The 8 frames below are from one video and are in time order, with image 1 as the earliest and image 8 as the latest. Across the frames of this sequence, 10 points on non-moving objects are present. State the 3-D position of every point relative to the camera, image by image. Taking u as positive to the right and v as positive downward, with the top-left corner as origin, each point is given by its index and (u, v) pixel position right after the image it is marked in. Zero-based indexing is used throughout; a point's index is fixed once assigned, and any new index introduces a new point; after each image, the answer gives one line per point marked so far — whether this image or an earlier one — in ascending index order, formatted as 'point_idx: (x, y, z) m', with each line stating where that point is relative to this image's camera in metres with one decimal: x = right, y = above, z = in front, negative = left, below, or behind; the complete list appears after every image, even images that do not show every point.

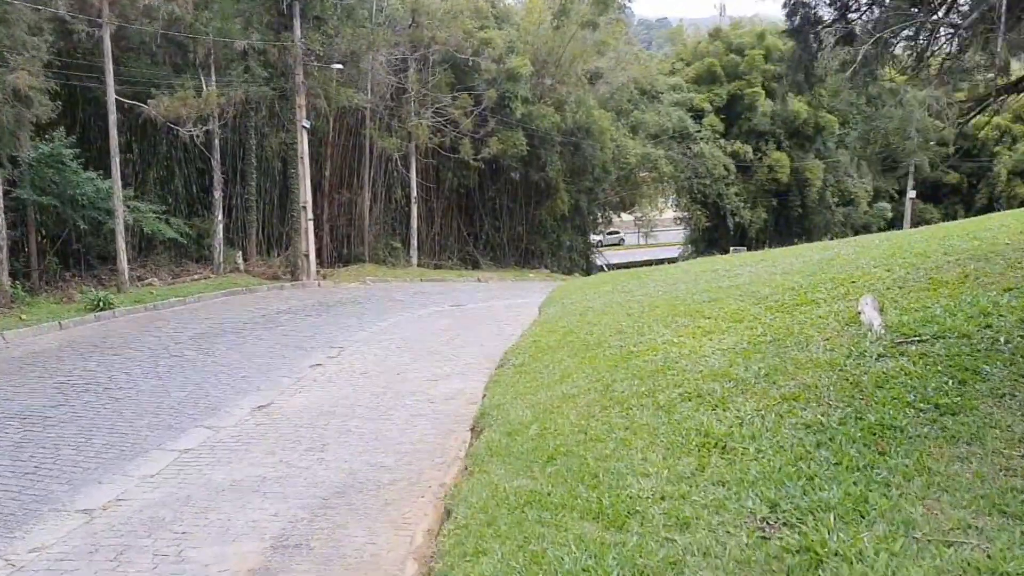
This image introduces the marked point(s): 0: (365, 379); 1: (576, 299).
0: (-1.5, -0.9, +8.0) m
1: (+0.7, -0.1, +8.7) m
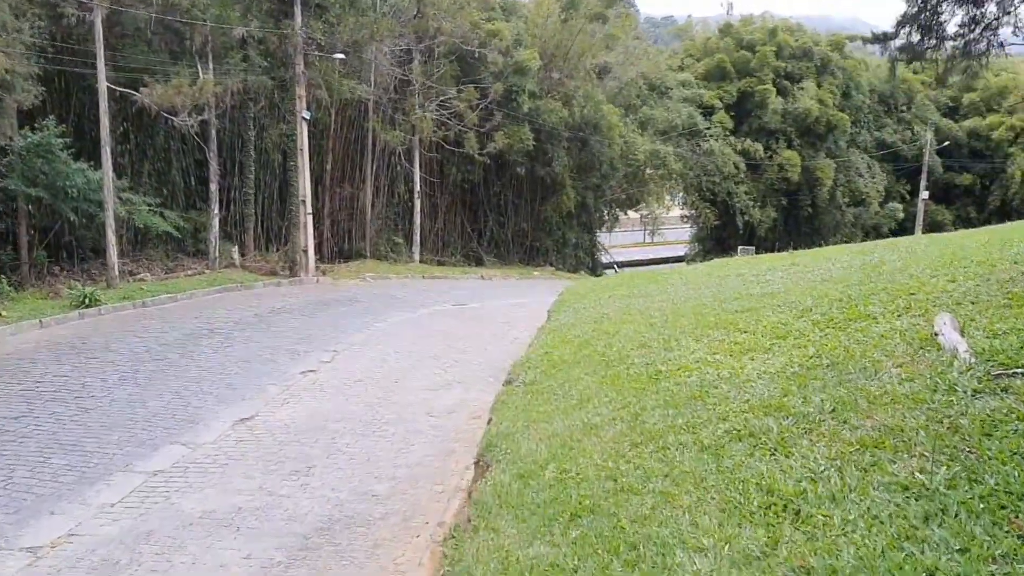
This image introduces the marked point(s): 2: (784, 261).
0: (-1.4, -0.9, +7.4) m
1: (+0.7, -0.2, +8.1) m
2: (+2.9, +0.3, +8.7) m
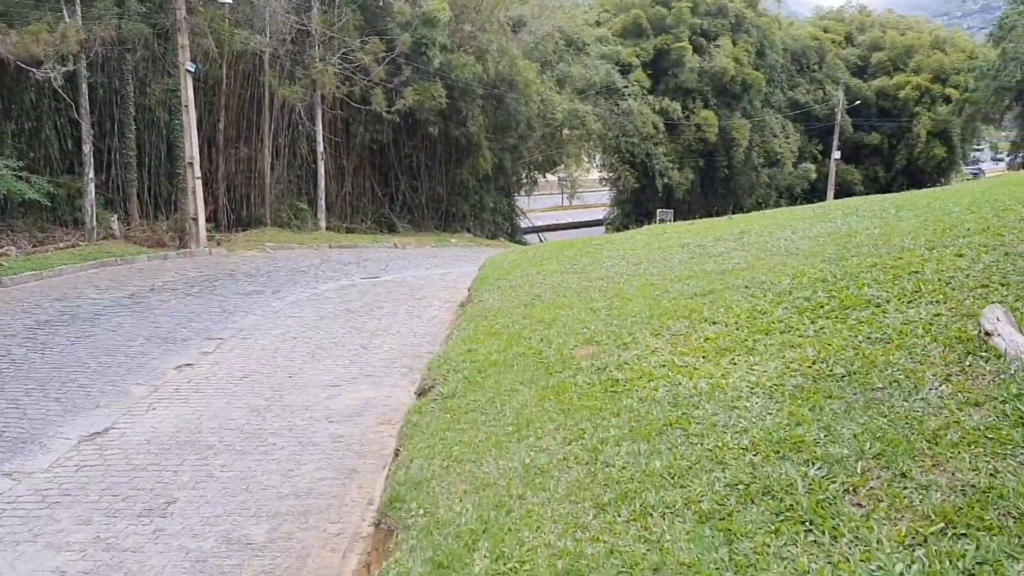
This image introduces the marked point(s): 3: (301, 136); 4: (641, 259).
0: (-2.1, -0.8, +6.2) m
1: (0.0, +0.1, +7.1) m
2: (+2.0, +0.6, +7.9) m
3: (-4.5, +3.4, +18.4) m
4: (+1.1, +0.2, +6.8) m
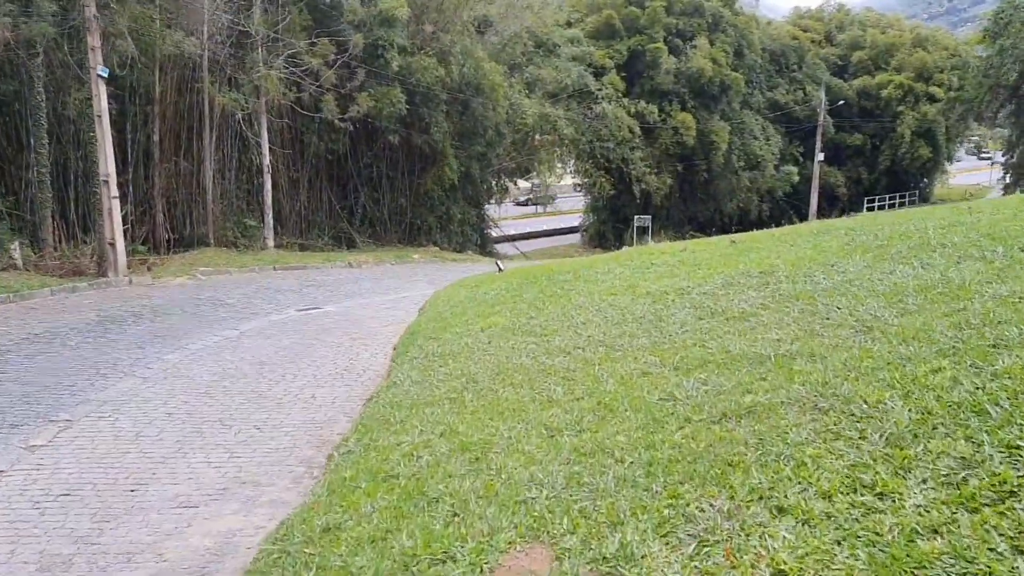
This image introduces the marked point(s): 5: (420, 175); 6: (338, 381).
0: (-2.4, -1.2, +4.3) m
1: (-0.4, -0.3, +5.2) m
2: (+1.6, +0.2, +6.1) m
3: (-5.3, +2.9, +16.5) m
4: (+0.7, -0.1, +4.9) m
5: (-2.2, +2.7, +19.2) m
6: (-1.5, -0.8, +7.0) m
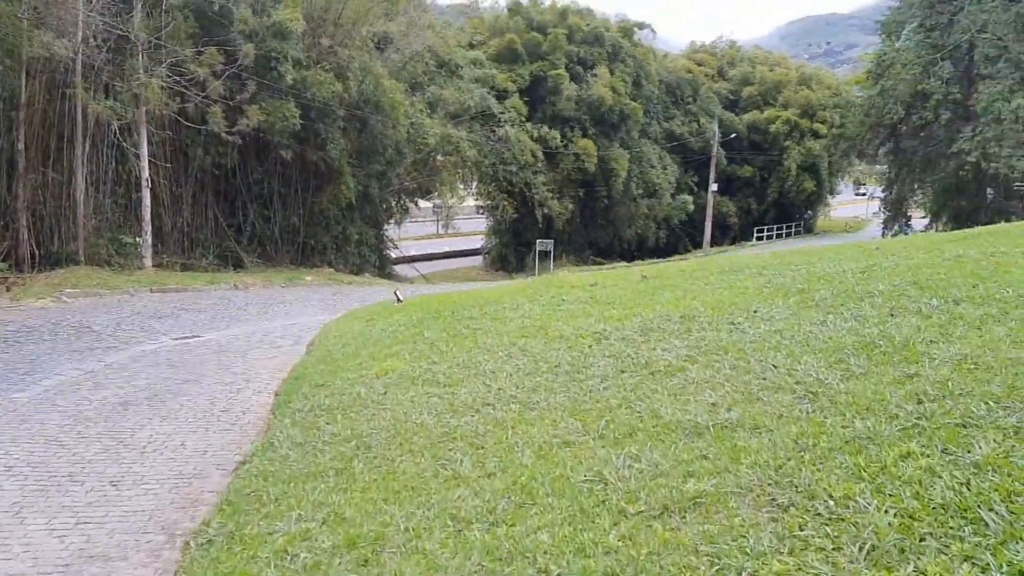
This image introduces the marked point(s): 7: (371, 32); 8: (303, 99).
0: (-2.9, -1.4, +3.5) m
1: (-1.0, -0.6, +4.7) m
2: (+0.9, -0.1, +5.8) m
3: (-7.2, +2.4, +15.3) m
4: (+0.1, -0.4, +4.5) m
5: (-4.5, +2.1, +18.4) m
6: (-2.3, -1.1, +6.3) m
7: (-3.1, +5.7, +17.9) m
8: (-4.3, +3.9, +16.5) m
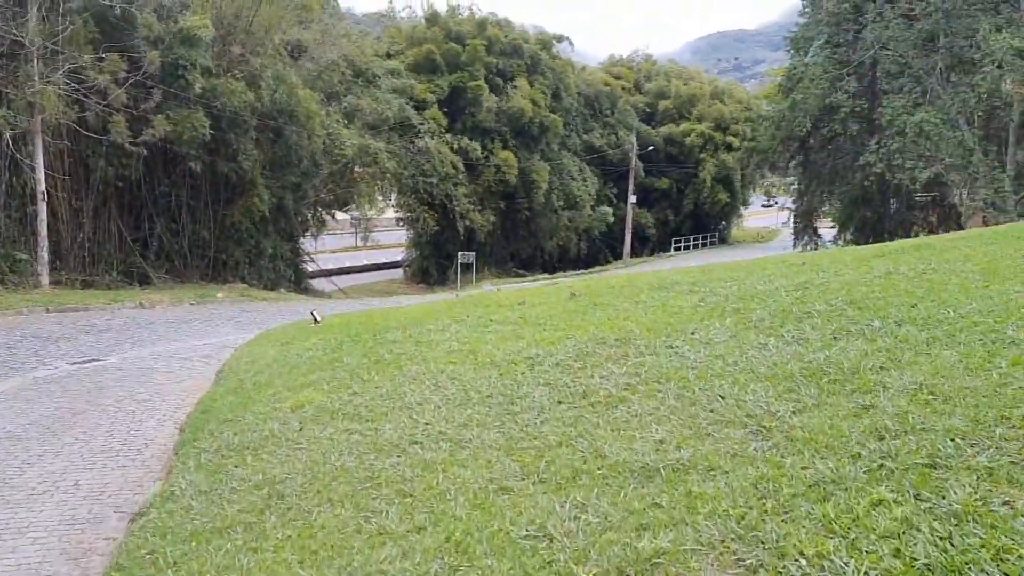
0: (-3.1, -1.5, +2.9) m
1: (-1.4, -0.7, +4.3) m
2: (+0.4, -0.2, +5.6) m
3: (-8.7, +2.1, +14.3) m
4: (-0.3, -0.5, +4.2) m
5: (-6.2, +1.8, +17.6) m
6: (-2.8, -1.2, +5.8) m
7: (-4.9, +5.3, +17.3) m
8: (-5.9, +3.5, +15.8) m
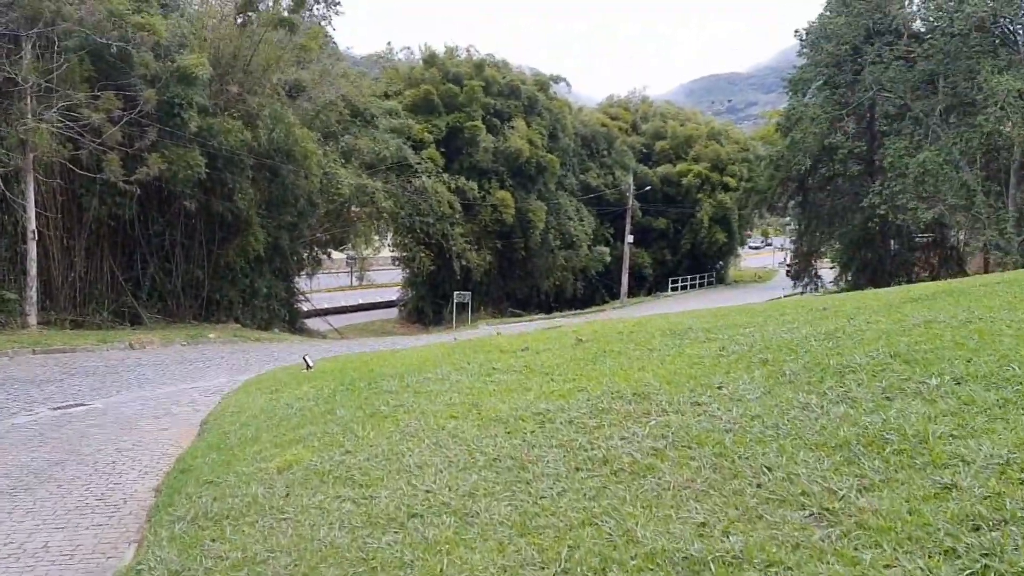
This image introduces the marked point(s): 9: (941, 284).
0: (-3.1, -1.7, +2.4) m
1: (-1.4, -1.0, +3.9) m
2: (+0.4, -0.5, +5.2) m
3: (-8.7, +1.4, +14.0) m
4: (-0.2, -0.7, +3.8) m
5: (-6.3, +0.9, +17.3) m
6: (-2.8, -1.5, +5.4) m
7: (-4.9, +4.5, +17.2) m
8: (-5.9, +2.7, +15.6) m
9: (+3.3, 0.0, +6.2) m
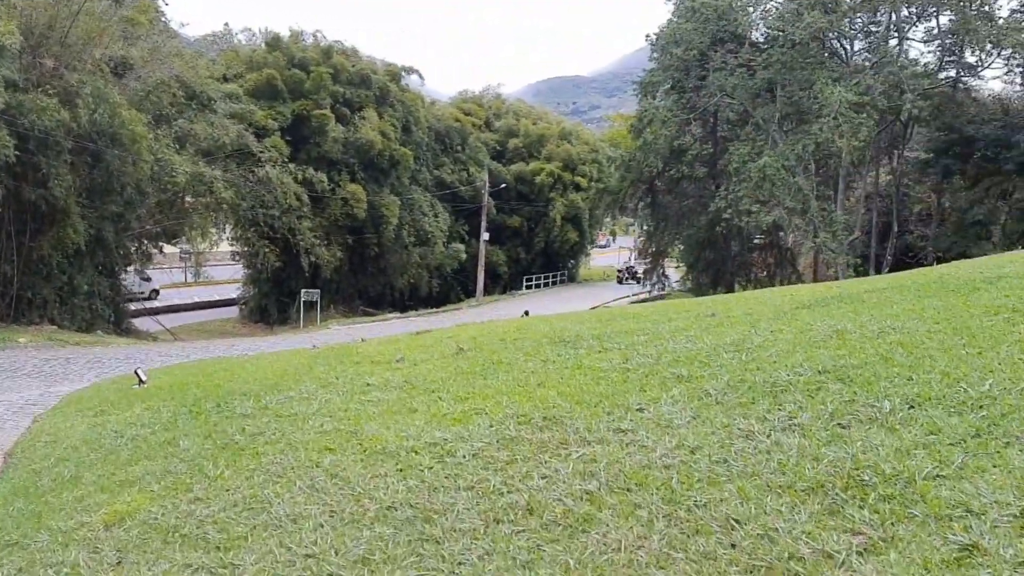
0: (-3.2, -1.7, +1.3) m
1: (-1.8, -1.0, +3.1) m
2: (-0.3, -0.5, +4.7) m
3: (-10.8, +1.4, +11.6) m
4: (-0.7, -0.8, +3.2) m
5: (-9.1, +0.9, +15.3) m
6: (-3.5, -1.6, +4.2) m
7: (-7.7, +4.5, +15.4) m
8: (-8.4, +2.7, +13.7) m
9: (+2.4, 0.0, +6.2) m
